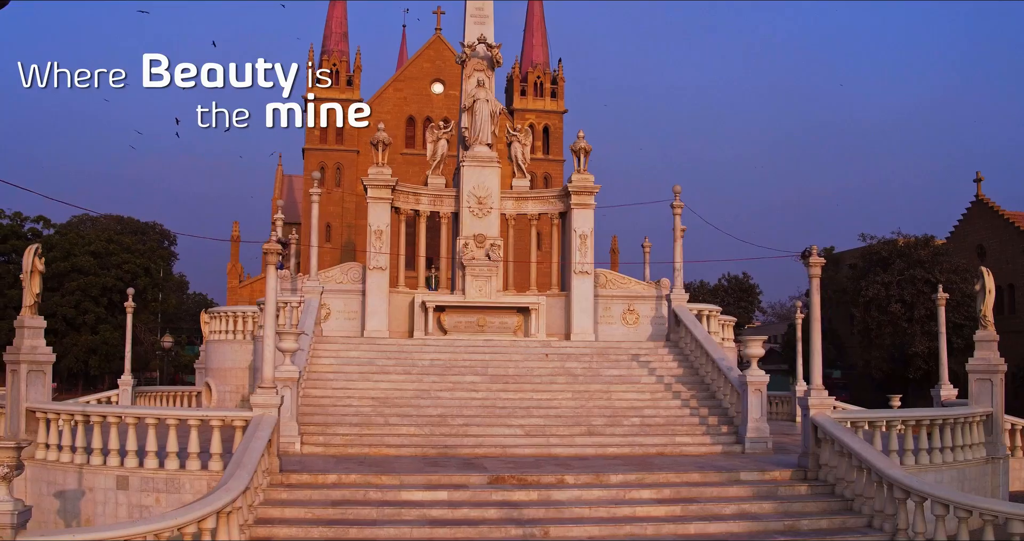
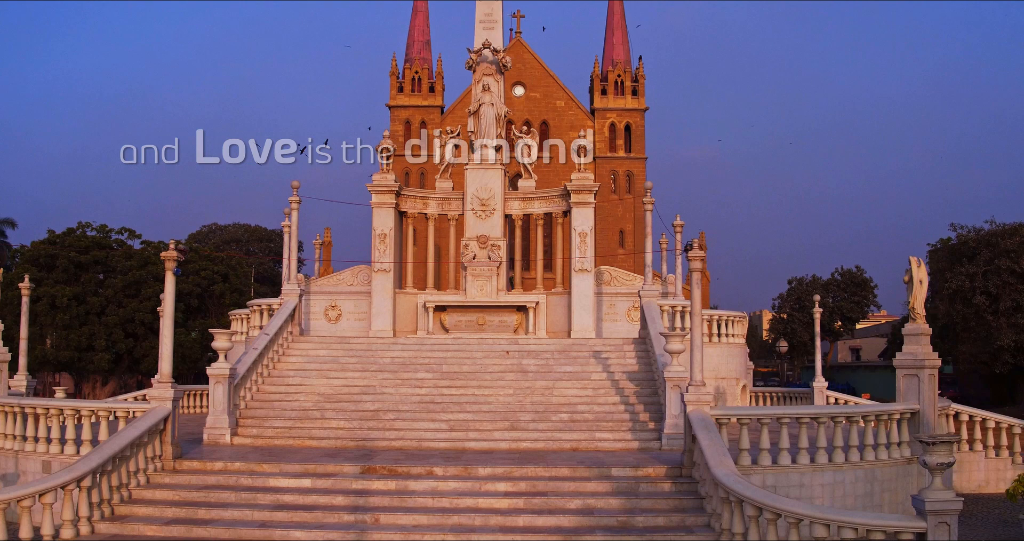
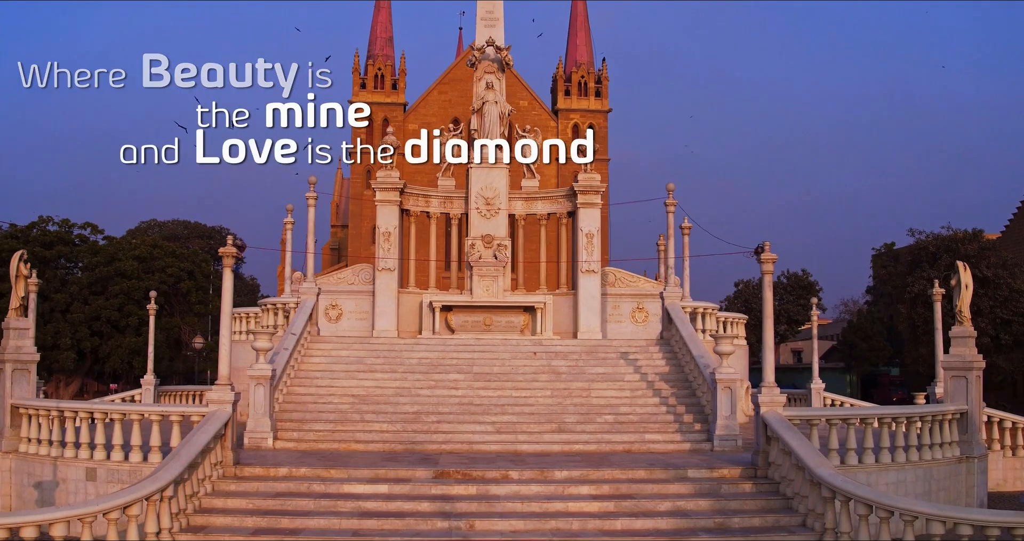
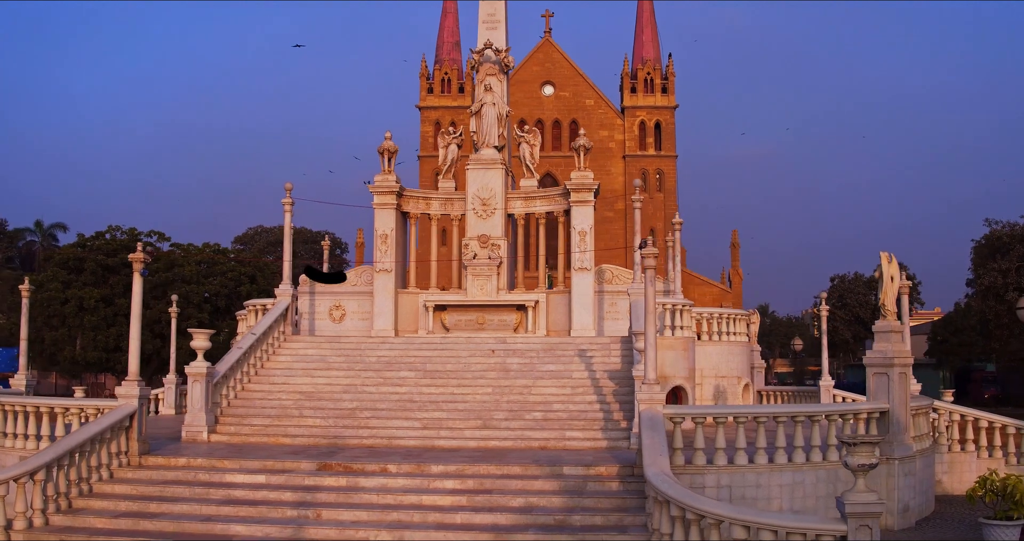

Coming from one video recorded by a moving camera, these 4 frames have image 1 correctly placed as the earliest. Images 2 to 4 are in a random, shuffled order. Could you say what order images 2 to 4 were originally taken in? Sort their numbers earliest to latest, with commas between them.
3, 2, 4
